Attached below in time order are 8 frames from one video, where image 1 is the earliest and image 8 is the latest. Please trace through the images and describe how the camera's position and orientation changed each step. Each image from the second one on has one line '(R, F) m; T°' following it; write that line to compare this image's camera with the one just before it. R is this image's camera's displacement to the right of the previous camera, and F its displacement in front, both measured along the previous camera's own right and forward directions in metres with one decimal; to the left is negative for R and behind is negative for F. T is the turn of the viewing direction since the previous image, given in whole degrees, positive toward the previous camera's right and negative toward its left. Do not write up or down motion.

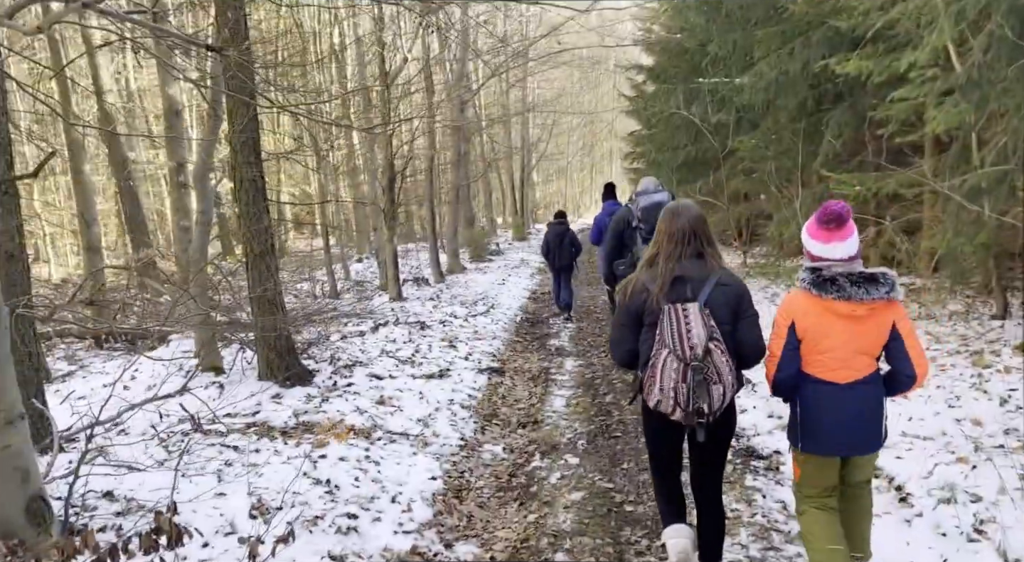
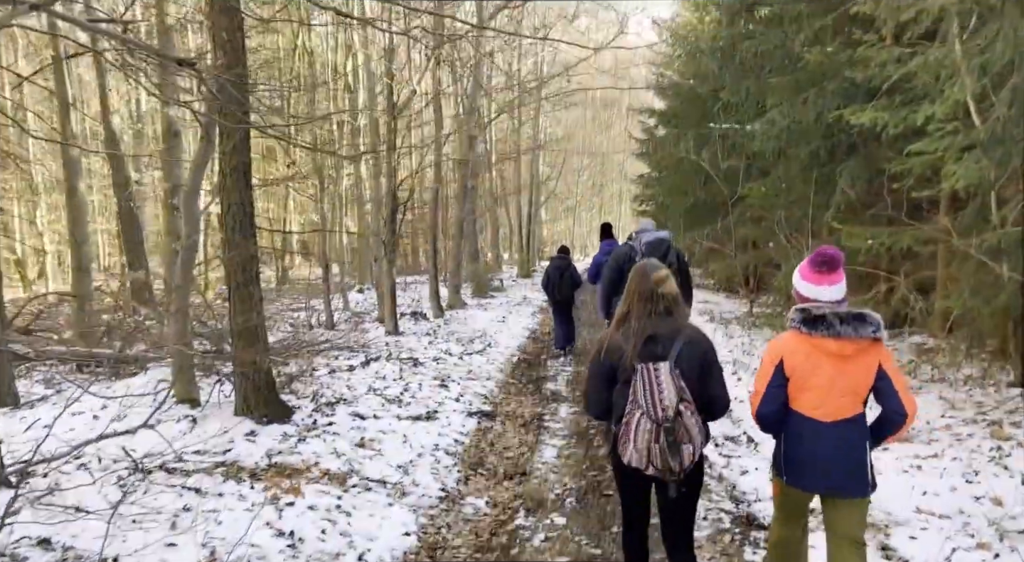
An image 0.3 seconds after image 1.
(+0.1, +0.4) m; 0°
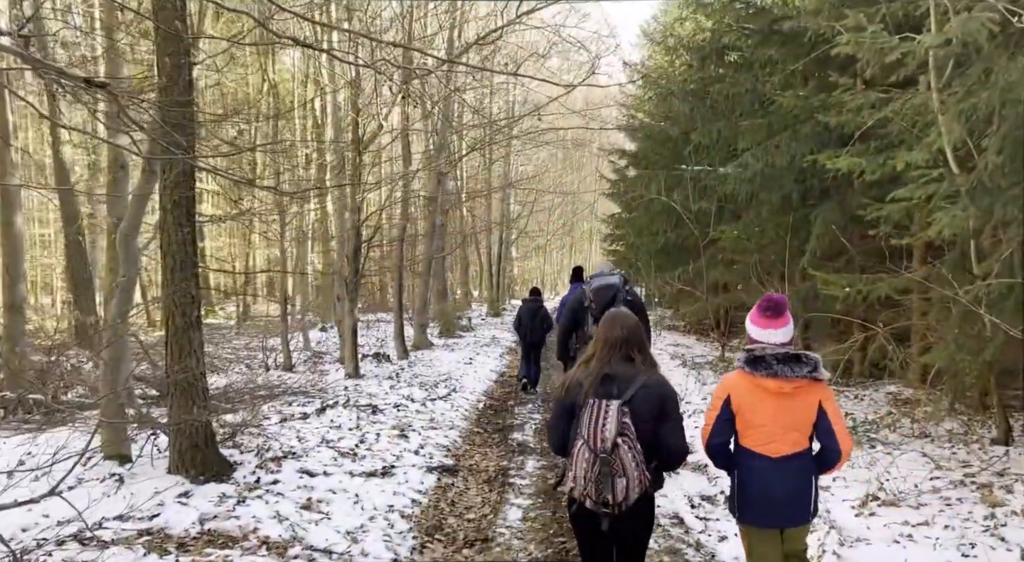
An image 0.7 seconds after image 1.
(0.0, +0.5) m; +2°
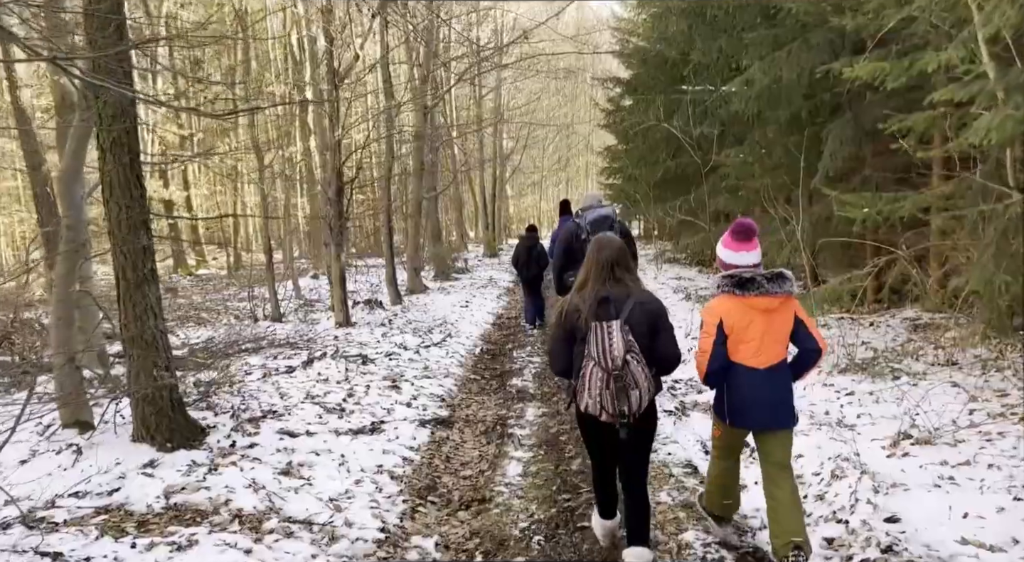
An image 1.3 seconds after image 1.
(+0.1, +0.7) m; 0°
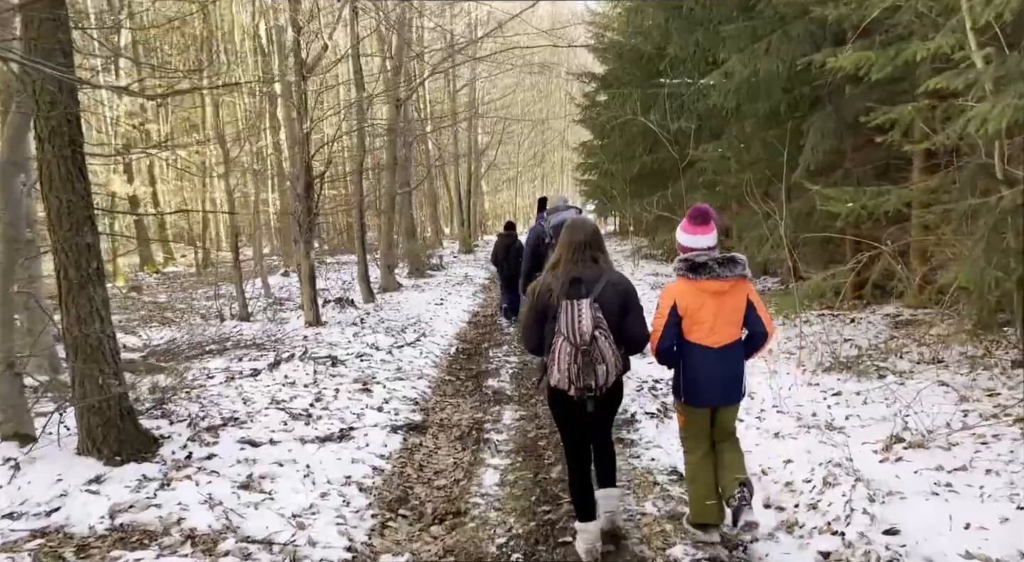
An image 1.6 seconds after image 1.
(0.0, +0.3) m; +2°
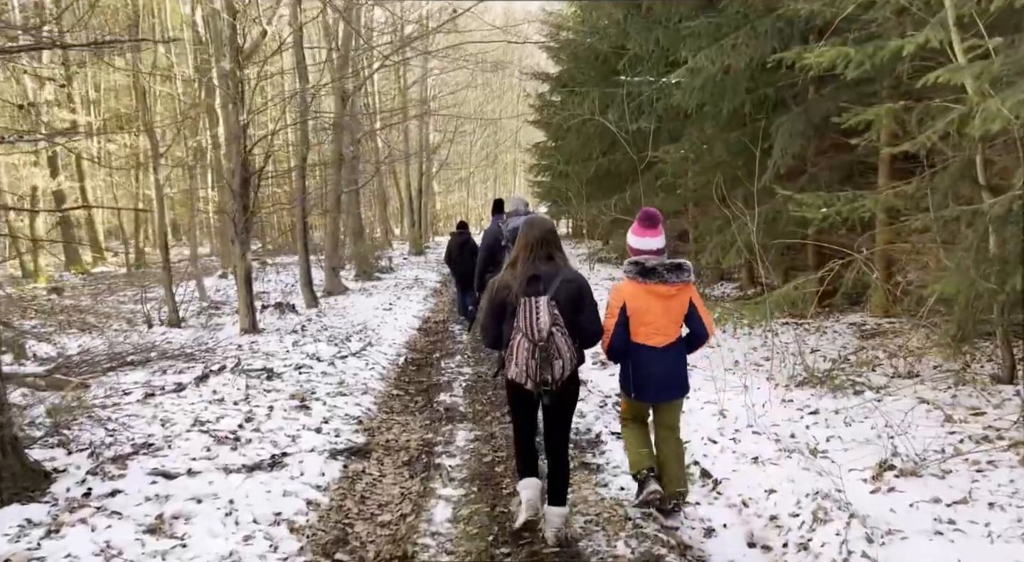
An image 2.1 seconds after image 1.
(0.0, +0.7) m; +3°
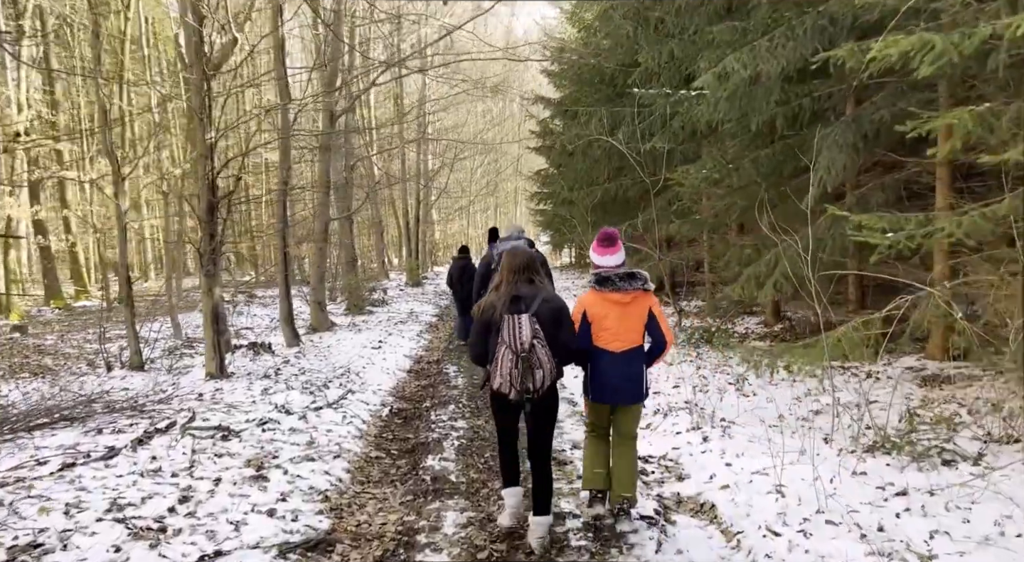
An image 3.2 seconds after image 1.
(0.0, +1.4) m; 0°
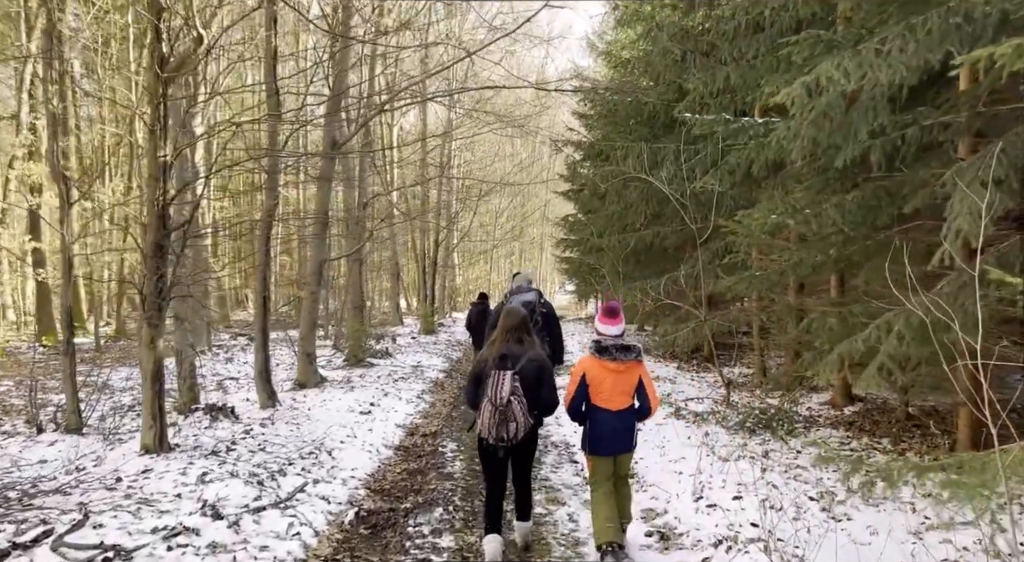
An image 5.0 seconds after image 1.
(+0.1, +2.2) m; -2°
